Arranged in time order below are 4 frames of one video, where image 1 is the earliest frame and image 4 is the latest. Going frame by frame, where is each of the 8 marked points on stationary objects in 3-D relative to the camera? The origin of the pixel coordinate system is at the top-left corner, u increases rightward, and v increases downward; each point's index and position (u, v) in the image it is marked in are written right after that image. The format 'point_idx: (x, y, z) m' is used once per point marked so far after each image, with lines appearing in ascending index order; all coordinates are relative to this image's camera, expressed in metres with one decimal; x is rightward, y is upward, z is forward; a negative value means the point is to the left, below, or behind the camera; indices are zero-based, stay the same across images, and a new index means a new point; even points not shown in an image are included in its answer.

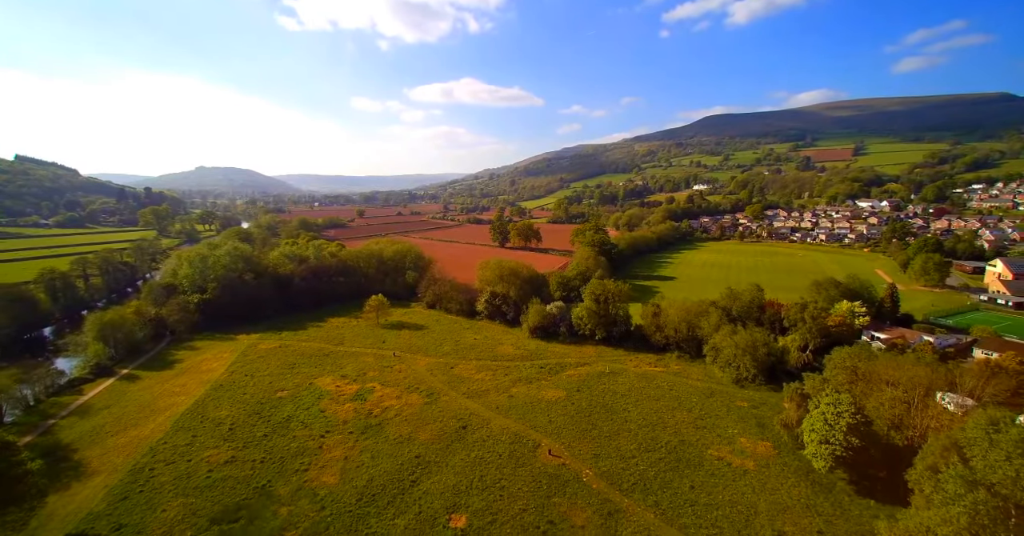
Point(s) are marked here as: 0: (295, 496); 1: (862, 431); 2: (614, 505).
0: (-10.3, -10.8, +20.1) m
1: (+16.1, -7.5, +19.4) m
2: (+4.7, -10.9, +19.4) m
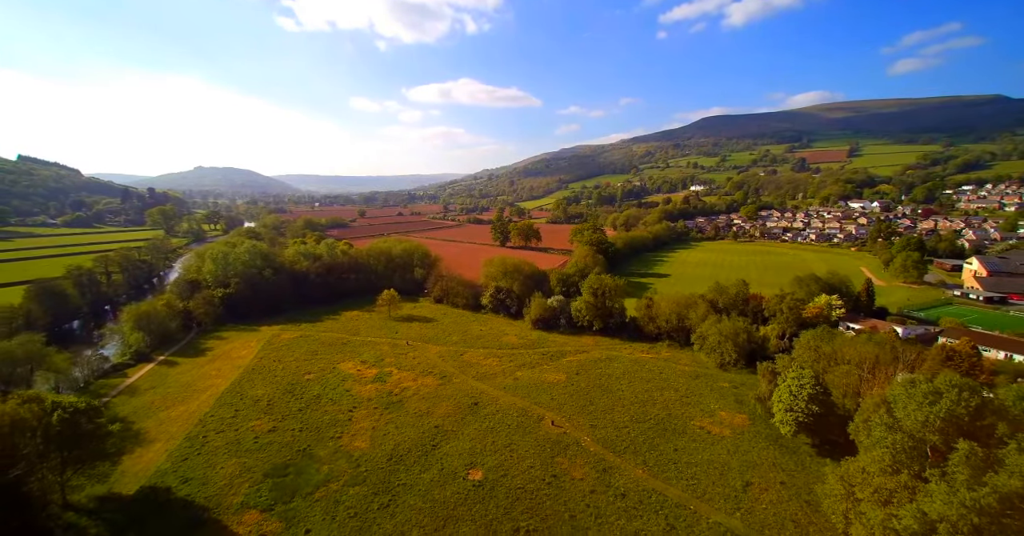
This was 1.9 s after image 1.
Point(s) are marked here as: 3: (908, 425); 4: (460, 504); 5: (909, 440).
0: (-9.8, -10.3, +23.2) m
1: (+16.6, -7.0, +22.6) m
2: (+5.2, -10.4, +22.5) m
3: (+15.0, -5.9, +16.0) m
4: (-2.4, -11.0, +19.8) m
5: (+14.9, -6.4, +16.0) m
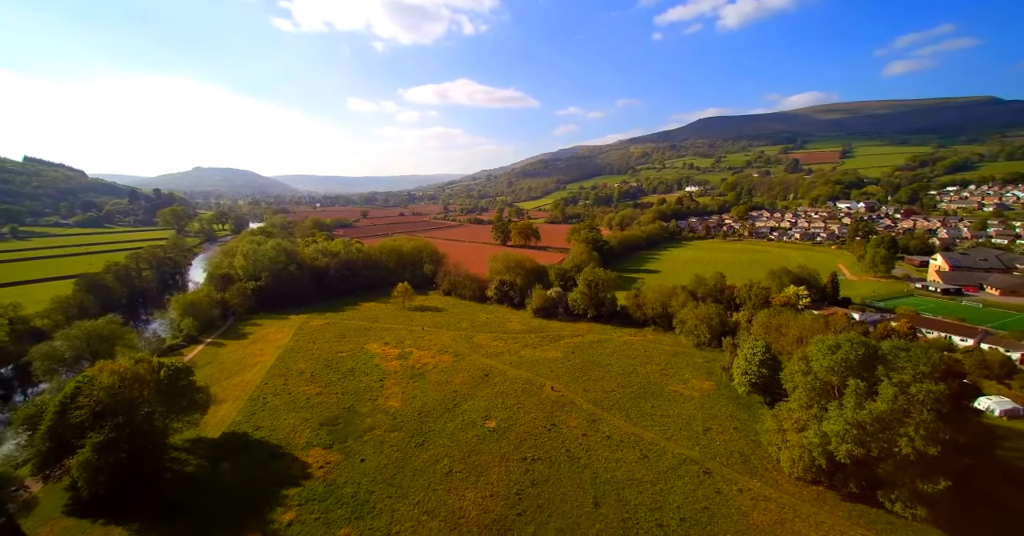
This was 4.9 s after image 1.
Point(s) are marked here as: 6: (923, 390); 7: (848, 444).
0: (-9.3, -9.7, +28.4) m
1: (+17.0, -6.4, +28.0) m
2: (+5.6, -9.8, +27.8) m
3: (+15.5, -5.2, +21.3) m
4: (-1.9, -10.3, +25.0) m
5: (+15.5, -5.7, +21.3) m
6: (+17.9, -5.3, +18.3) m
7: (+15.2, -8.0, +19.1) m
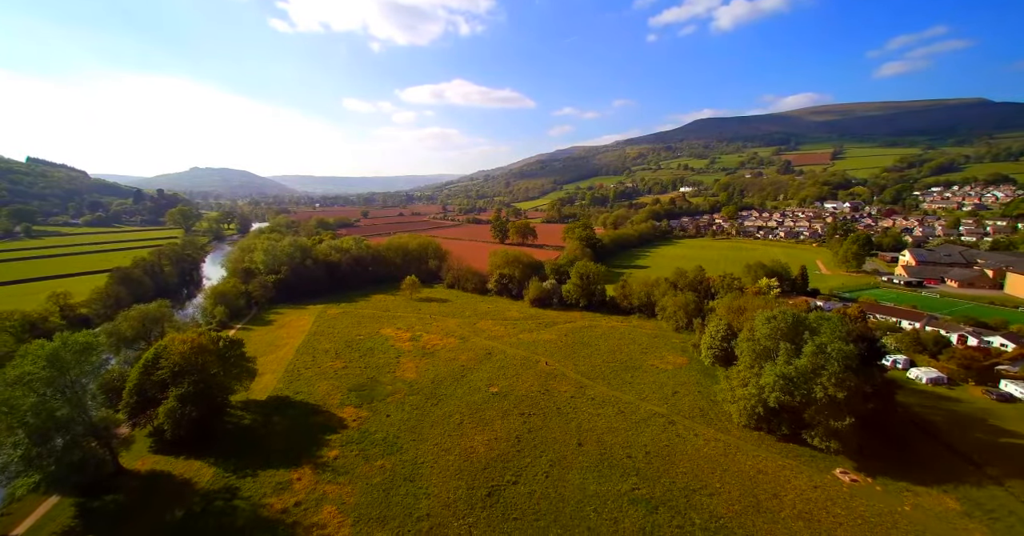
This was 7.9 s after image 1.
0: (-9.4, -8.9, +33.2) m
1: (+17.0, -5.5, +33.0) m
2: (+5.6, -9.0, +32.8) m
3: (+15.5, -4.4, +26.3) m
4: (-1.9, -9.5, +29.9) m
5: (+15.5, -4.9, +26.3) m
6: (+17.9, -4.4, +23.3) m
7: (+15.2, -7.1, +24.1) m
